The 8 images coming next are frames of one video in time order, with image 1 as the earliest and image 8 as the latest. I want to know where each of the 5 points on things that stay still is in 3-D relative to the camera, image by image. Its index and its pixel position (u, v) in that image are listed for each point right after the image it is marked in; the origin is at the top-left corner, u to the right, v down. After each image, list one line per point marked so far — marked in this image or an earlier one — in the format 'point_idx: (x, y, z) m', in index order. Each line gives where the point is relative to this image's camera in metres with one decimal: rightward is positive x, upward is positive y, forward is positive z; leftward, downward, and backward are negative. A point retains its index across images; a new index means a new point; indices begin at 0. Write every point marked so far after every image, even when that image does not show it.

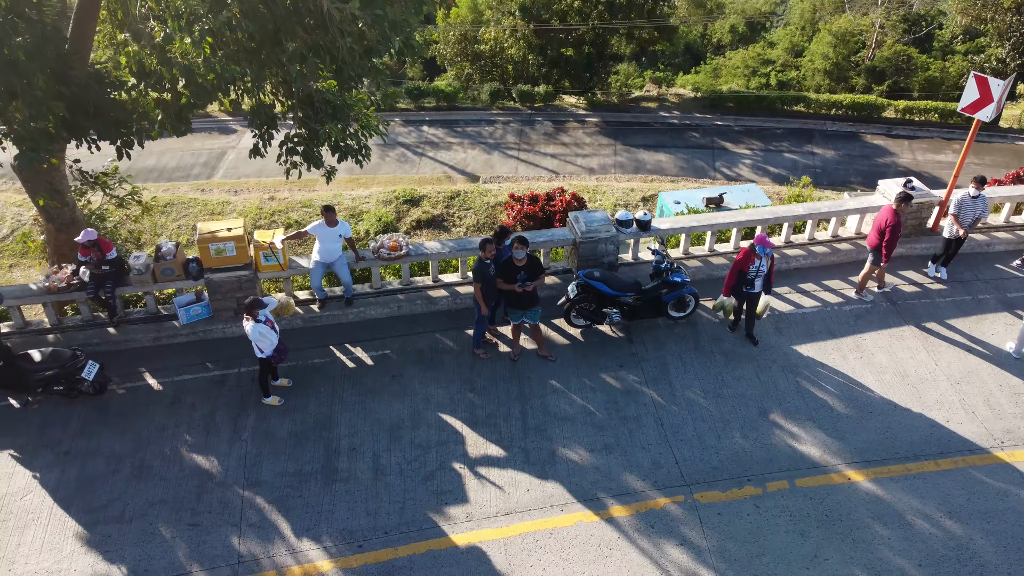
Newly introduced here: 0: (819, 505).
0: (+3.1, -2.2, +6.0) m
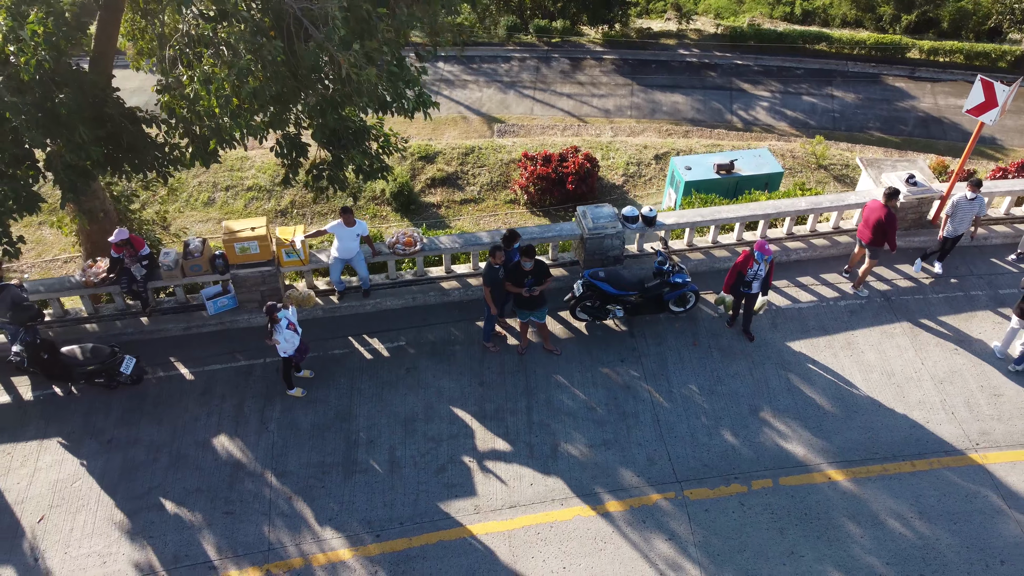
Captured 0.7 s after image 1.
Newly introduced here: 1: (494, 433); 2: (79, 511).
0: (+3.1, -2.4, +6.5) m
1: (-0.2, -1.7, +7.1) m
2: (-4.4, -2.3, +6.1) m
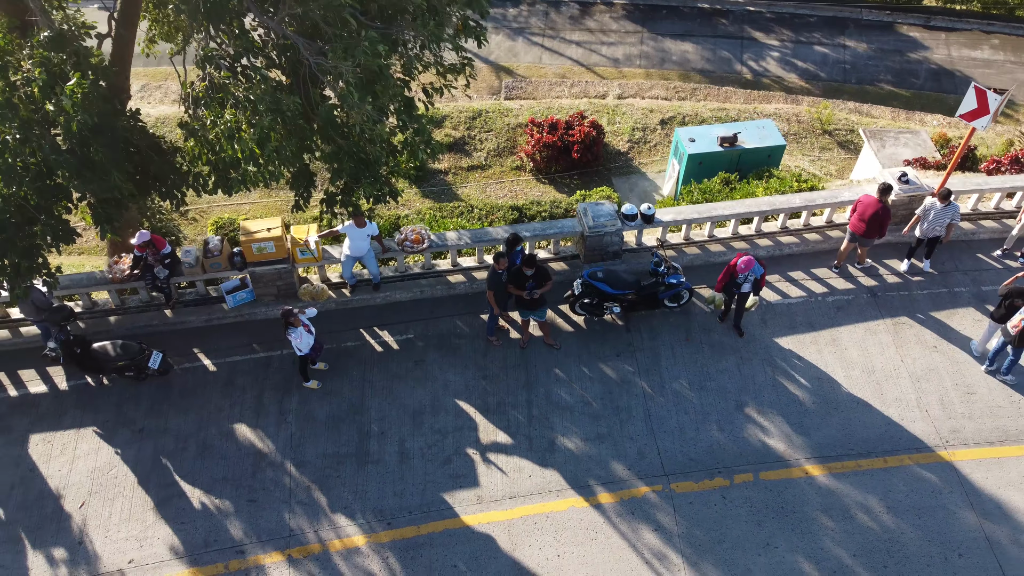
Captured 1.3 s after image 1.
0: (+3.1, -2.5, +7.1) m
1: (-0.2, -1.7, +7.6) m
2: (-4.4, -2.3, +6.7) m
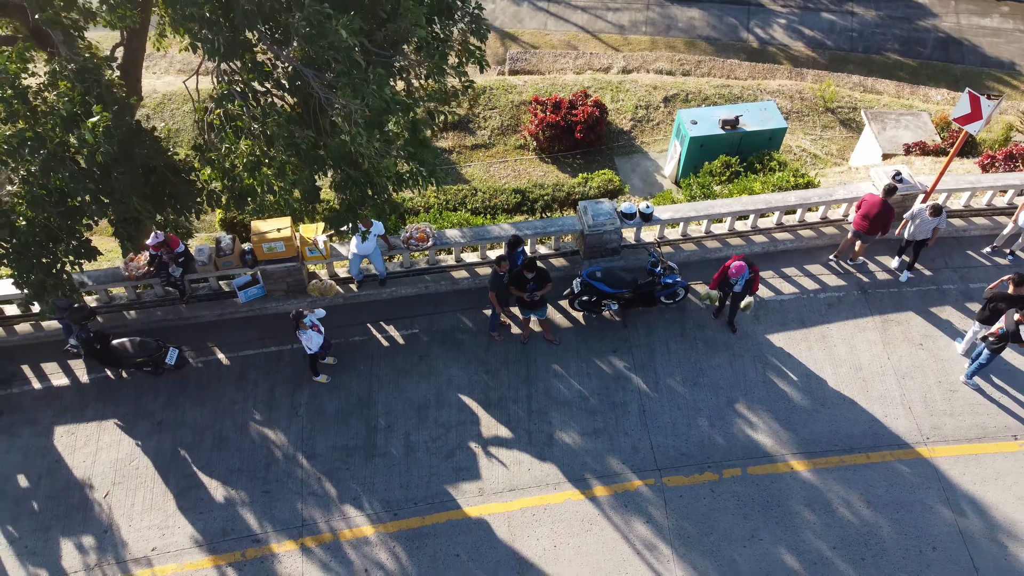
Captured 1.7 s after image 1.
0: (+3.1, -2.6, +7.5) m
1: (-0.2, -1.8, +7.9) m
2: (-4.4, -2.4, +7.1) m
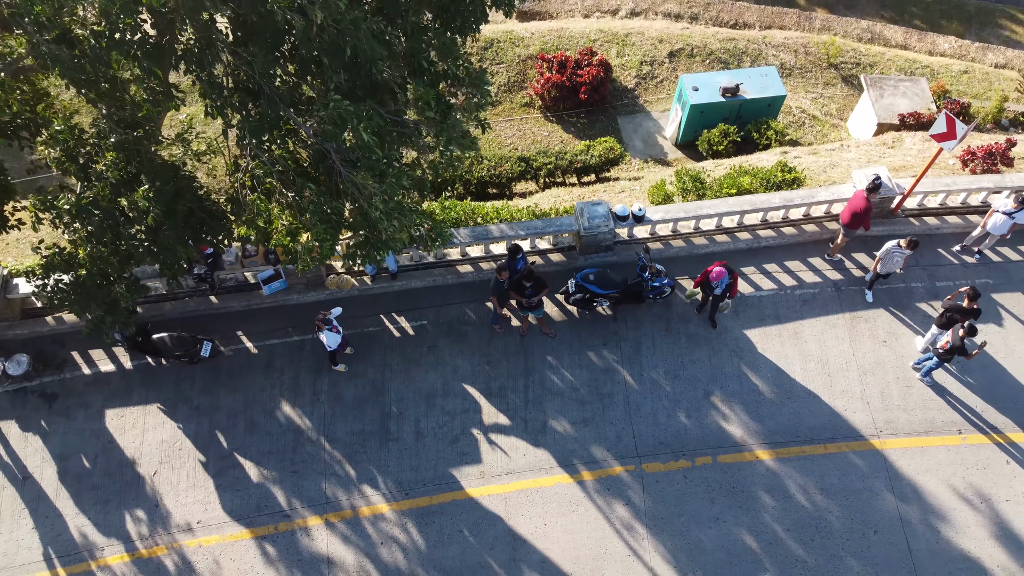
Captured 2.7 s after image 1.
0: (+3.1, -2.7, +8.5) m
1: (-0.2, -1.8, +8.9) m
2: (-4.5, -2.4, +8.0) m
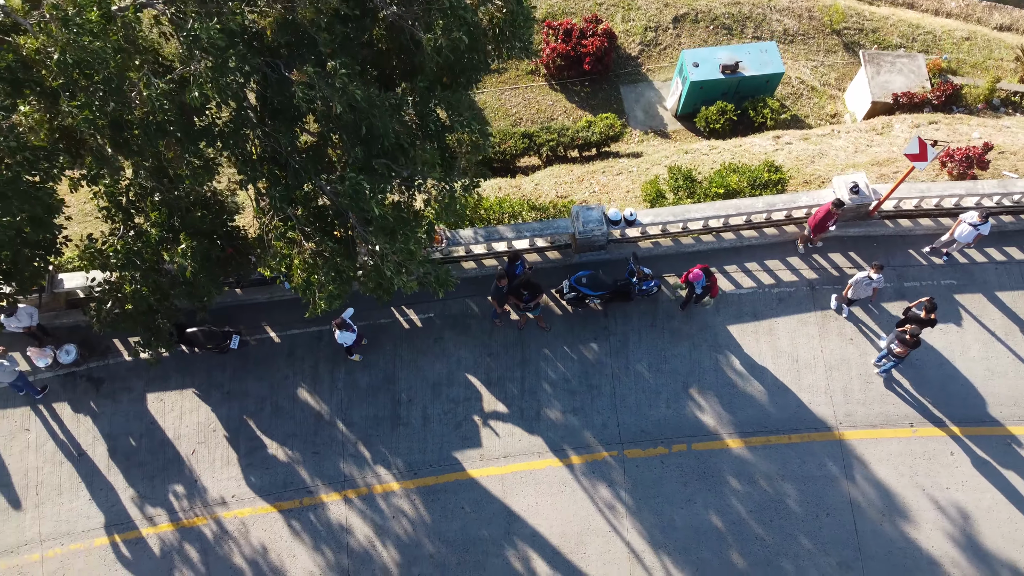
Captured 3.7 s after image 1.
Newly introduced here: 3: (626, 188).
0: (+3.0, -2.8, +9.6) m
1: (-0.3, -1.8, +9.9) m
2: (-4.5, -2.4, +9.1) m
3: (+3.1, +2.7, +16.0) m
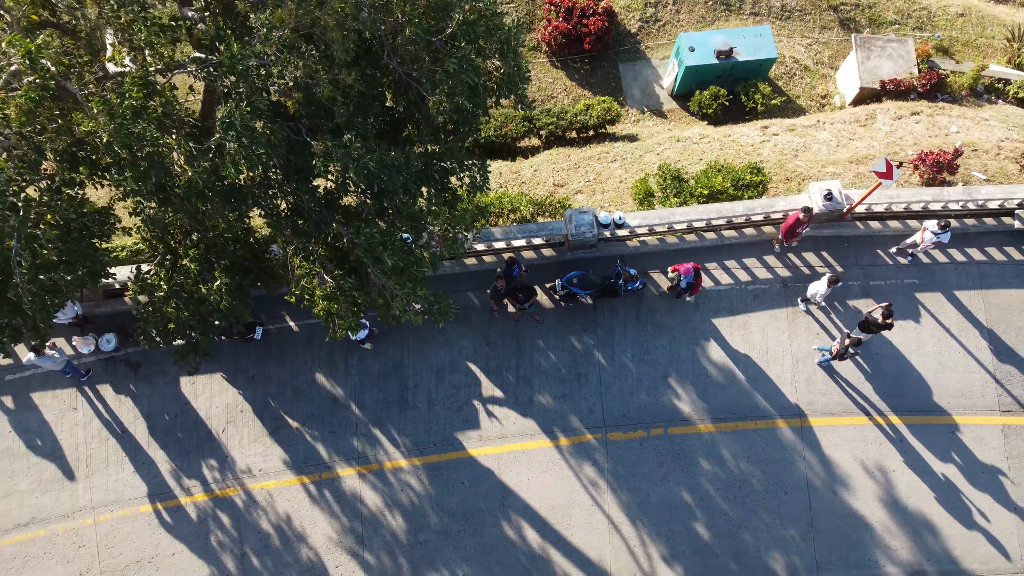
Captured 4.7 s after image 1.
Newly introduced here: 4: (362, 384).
0: (+3.0, -2.8, +10.8) m
1: (-0.3, -1.8, +11.0) m
2: (-4.6, -2.3, +10.1) m
3: (+3.0, +3.1, +16.8) m
4: (-2.7, -1.7, +10.7) m
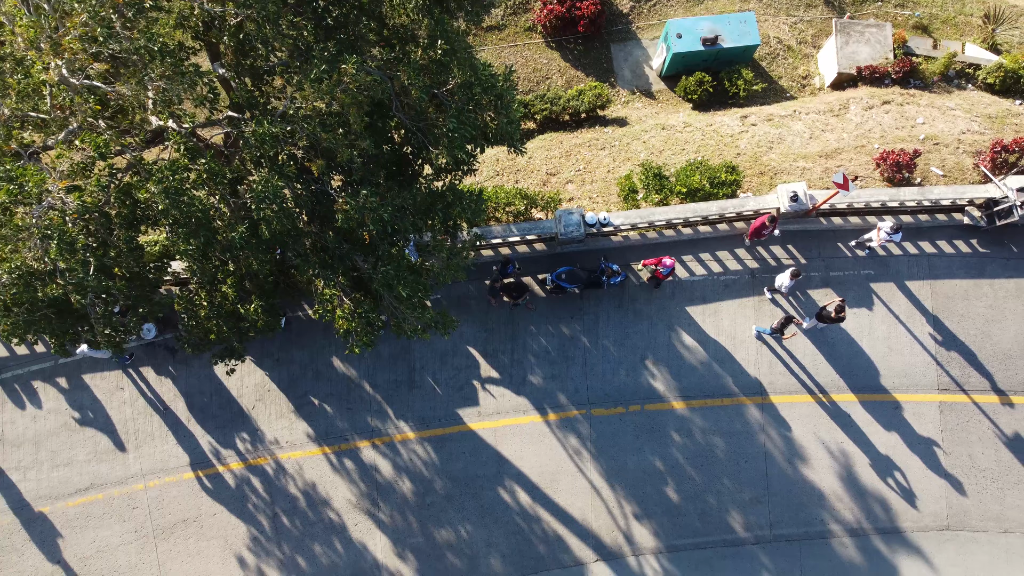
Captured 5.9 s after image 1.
0: (+2.8, -2.7, +12.3) m
1: (-0.4, -1.6, +12.3) m
2: (-4.7, -2.2, +11.5) m
3: (+2.9, +3.6, +17.9) m
4: (-2.8, -1.6, +12.0) m
